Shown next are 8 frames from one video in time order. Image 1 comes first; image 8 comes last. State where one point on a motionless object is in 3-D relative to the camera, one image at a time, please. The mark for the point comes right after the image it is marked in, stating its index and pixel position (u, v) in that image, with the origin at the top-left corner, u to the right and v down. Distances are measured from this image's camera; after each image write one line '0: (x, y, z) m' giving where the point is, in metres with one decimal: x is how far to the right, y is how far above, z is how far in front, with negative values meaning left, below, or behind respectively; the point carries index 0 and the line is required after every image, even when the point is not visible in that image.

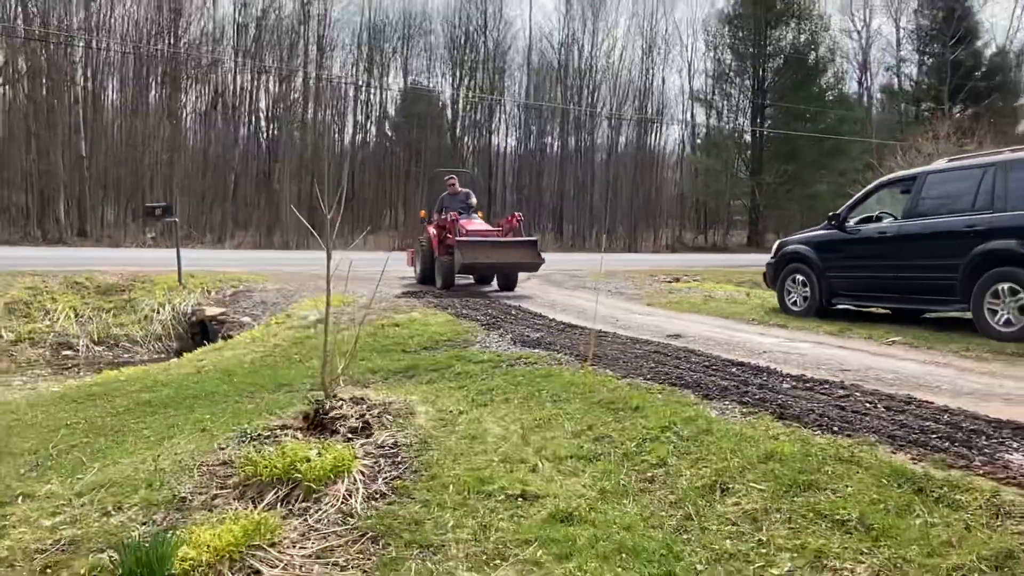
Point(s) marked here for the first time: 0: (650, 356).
0: (+1.2, -0.6, +6.2) m
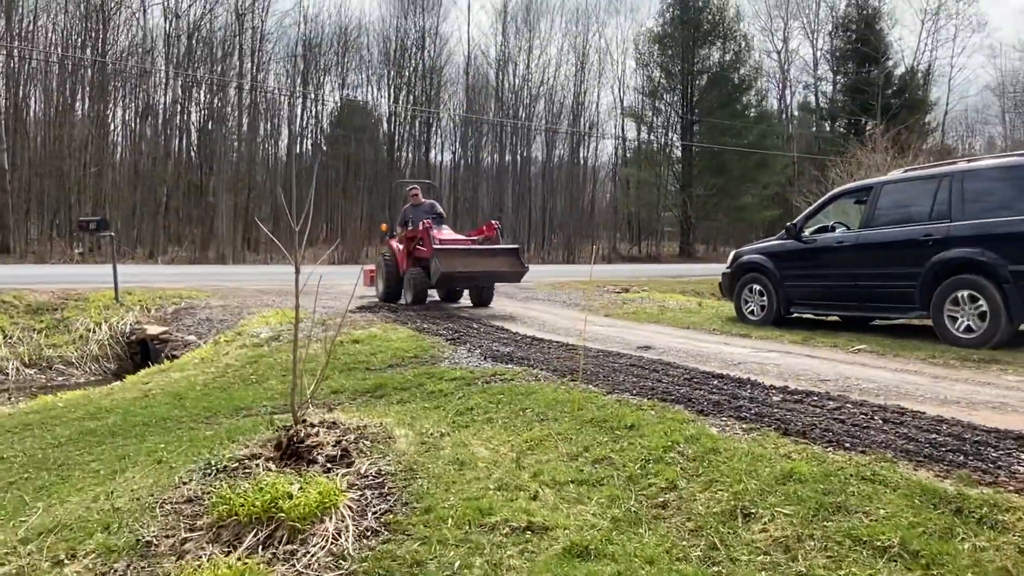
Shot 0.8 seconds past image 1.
0: (+1.0, -0.7, +6.0) m
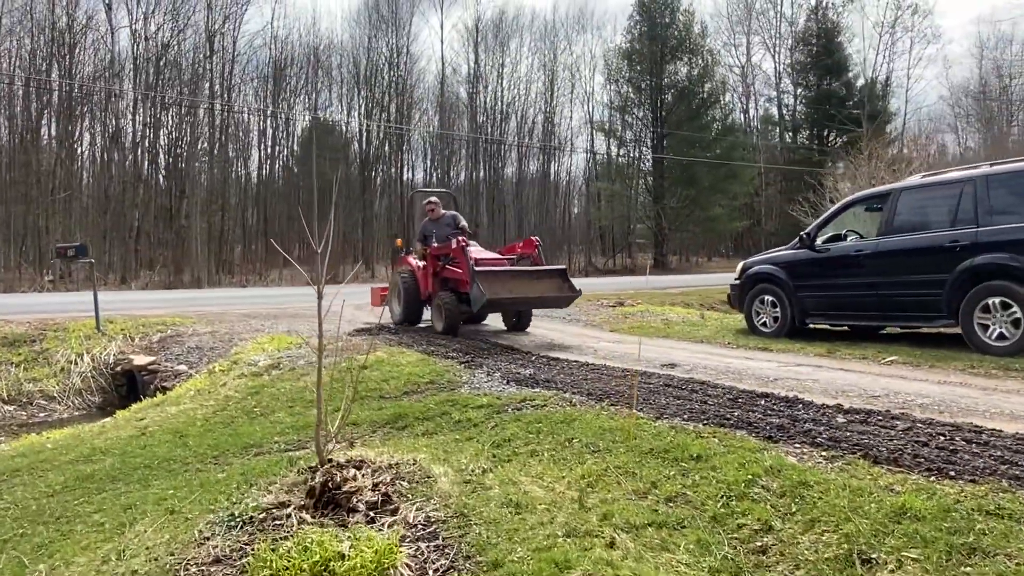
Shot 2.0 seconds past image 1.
0: (+1.2, -0.8, +5.7) m
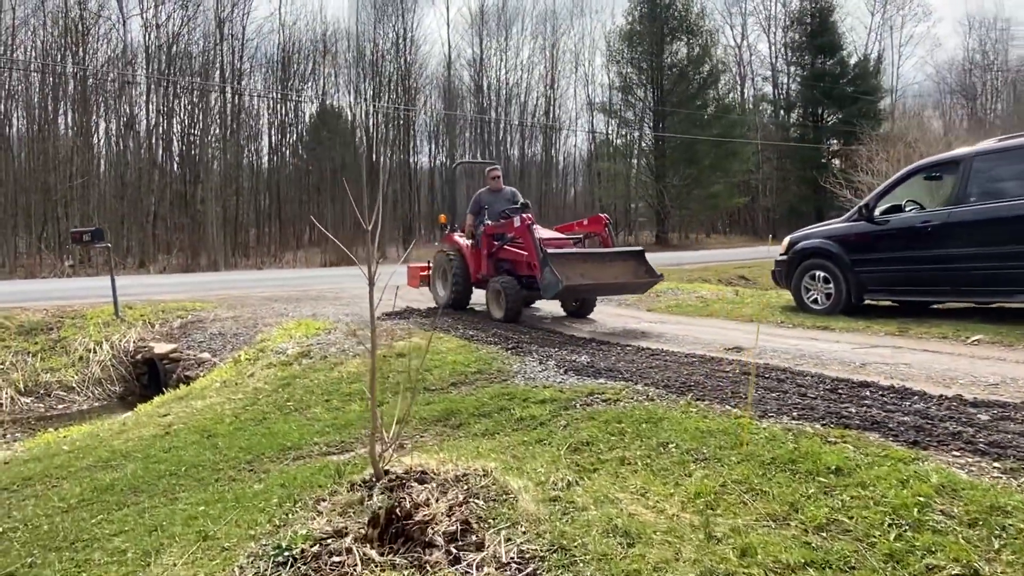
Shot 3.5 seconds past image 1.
0: (+1.6, -0.6, +5.0) m
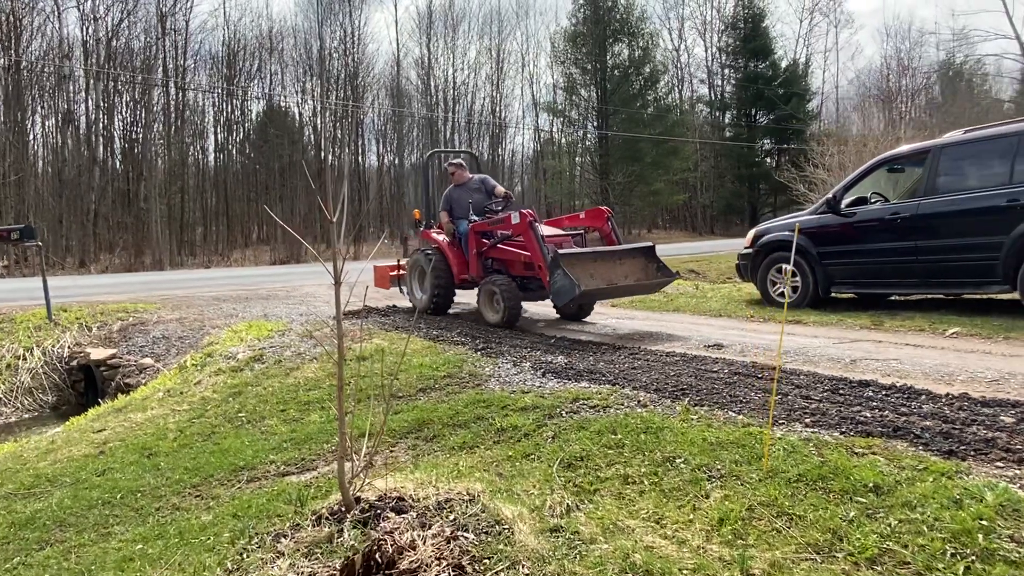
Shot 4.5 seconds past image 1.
0: (+1.5, -0.6, +4.6) m
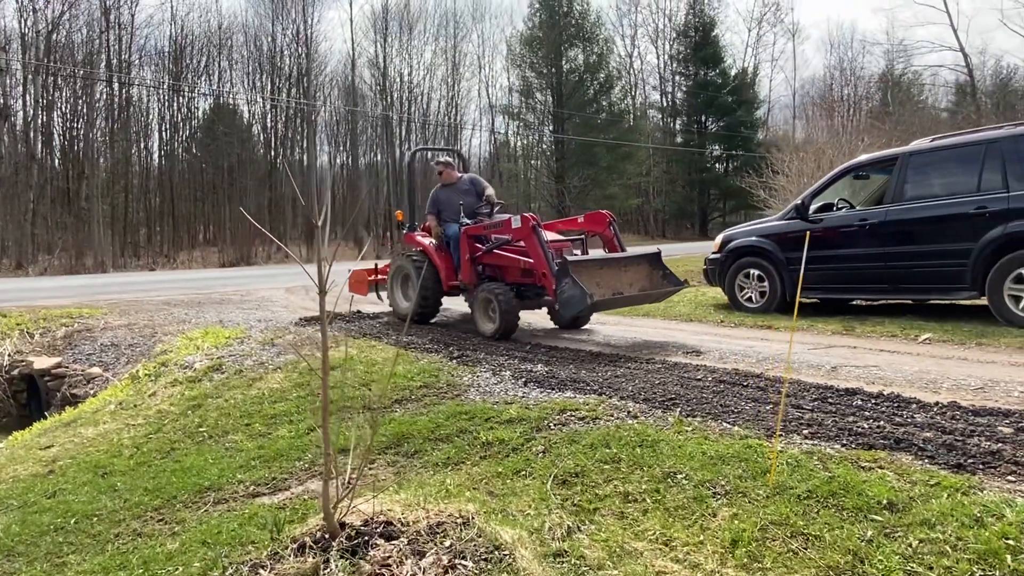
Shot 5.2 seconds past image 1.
0: (+1.4, -0.7, +4.6) m
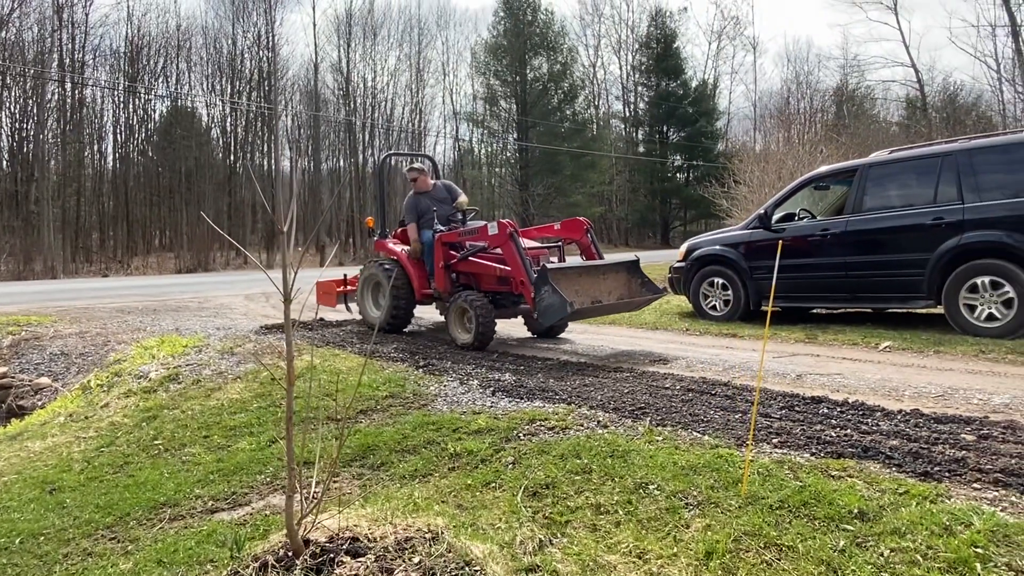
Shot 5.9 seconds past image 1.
0: (+1.2, -0.7, +4.6) m
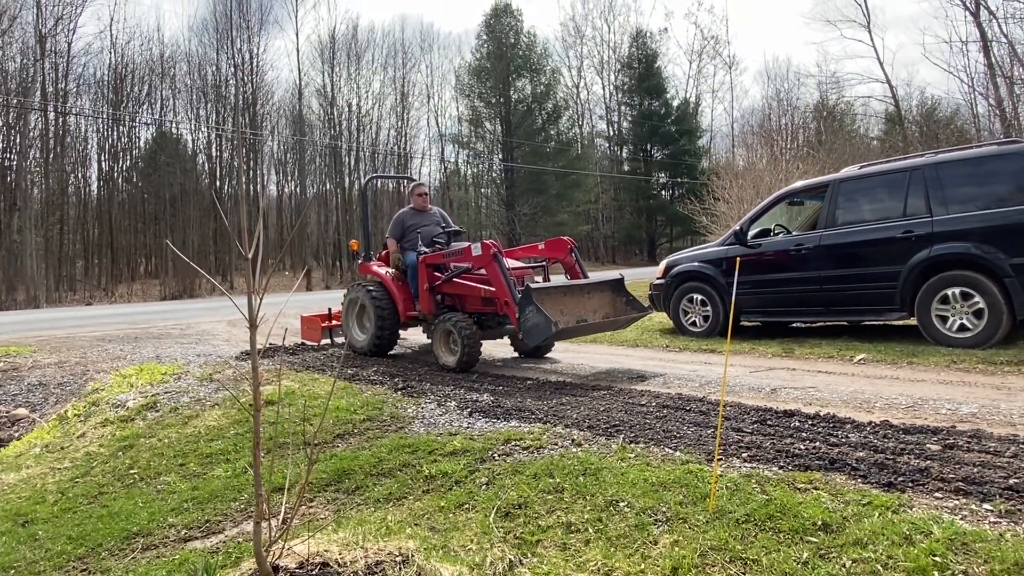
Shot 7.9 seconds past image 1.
0: (+1.0, -0.8, +4.6) m
